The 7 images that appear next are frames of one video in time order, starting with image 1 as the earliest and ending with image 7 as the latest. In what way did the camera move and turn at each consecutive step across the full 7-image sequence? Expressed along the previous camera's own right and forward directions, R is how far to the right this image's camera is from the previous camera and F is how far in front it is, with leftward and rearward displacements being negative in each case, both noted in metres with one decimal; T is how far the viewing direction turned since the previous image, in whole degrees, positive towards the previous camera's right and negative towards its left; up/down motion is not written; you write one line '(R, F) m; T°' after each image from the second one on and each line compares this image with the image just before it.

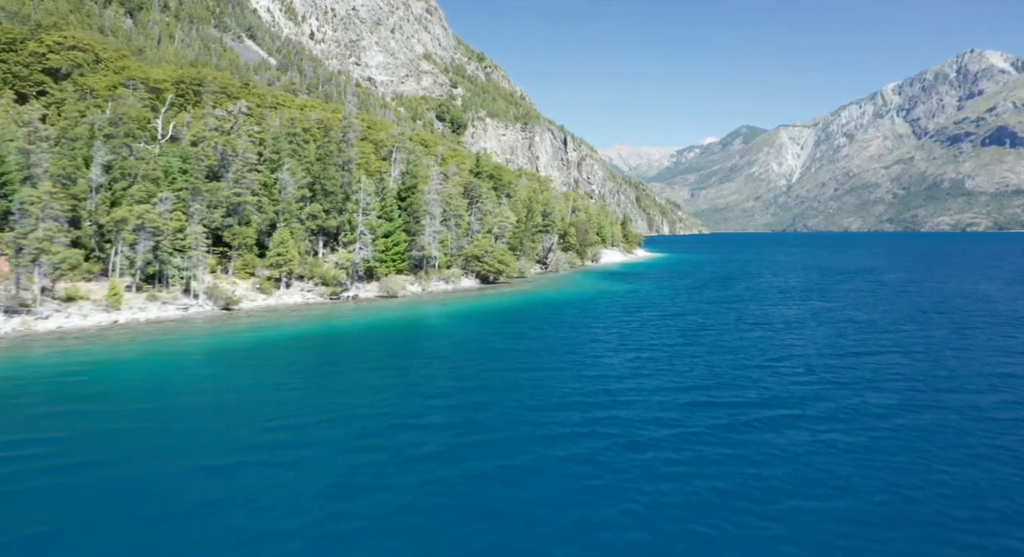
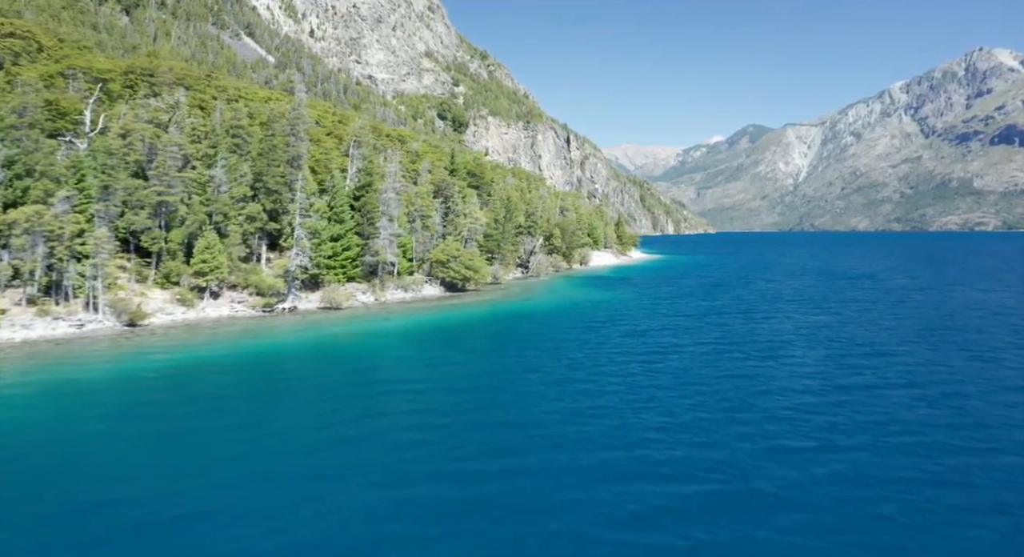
(+4.4, +7.6) m; 0°
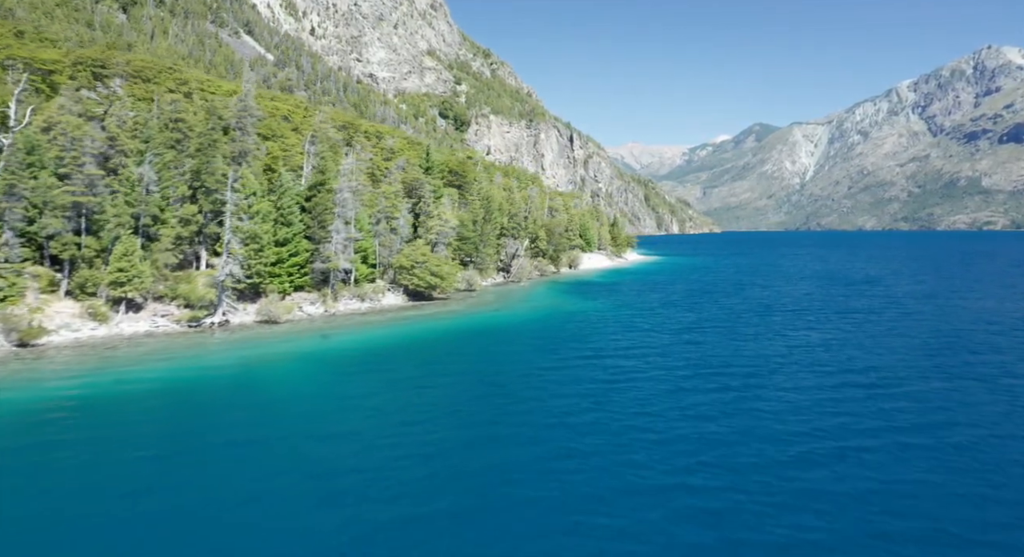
(+3.9, +6.7) m; 0°
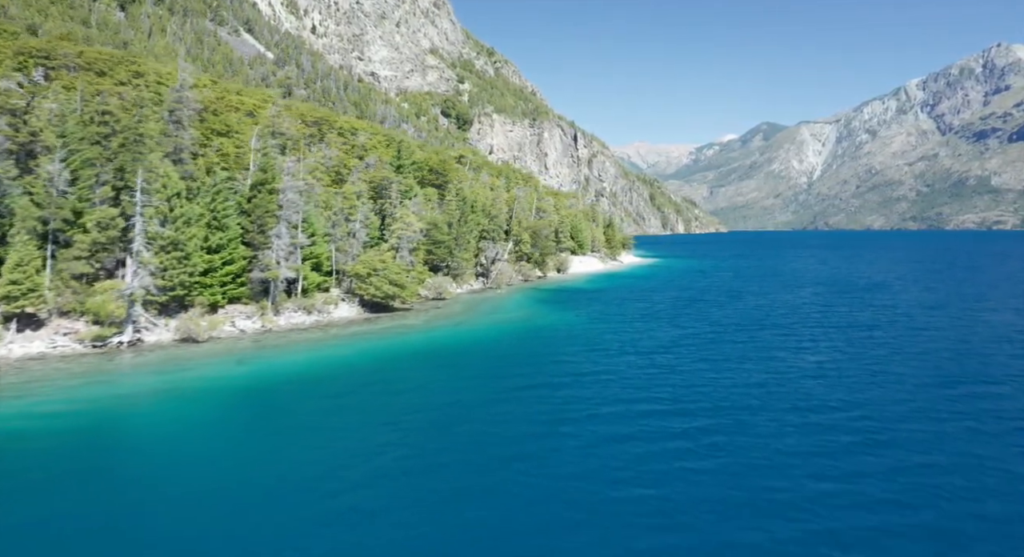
(+3.9, +6.7) m; -1°
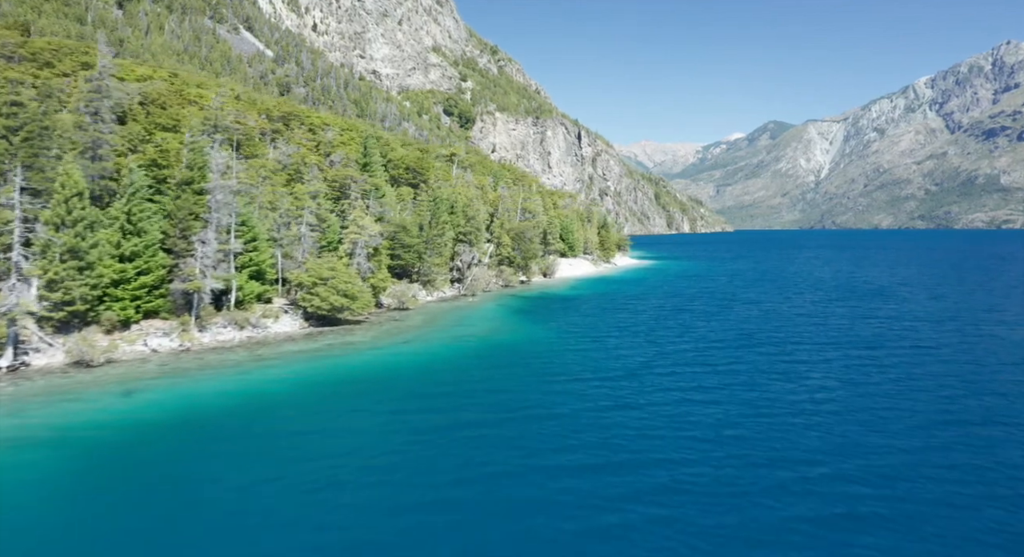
(+4.0, +6.7) m; -1°
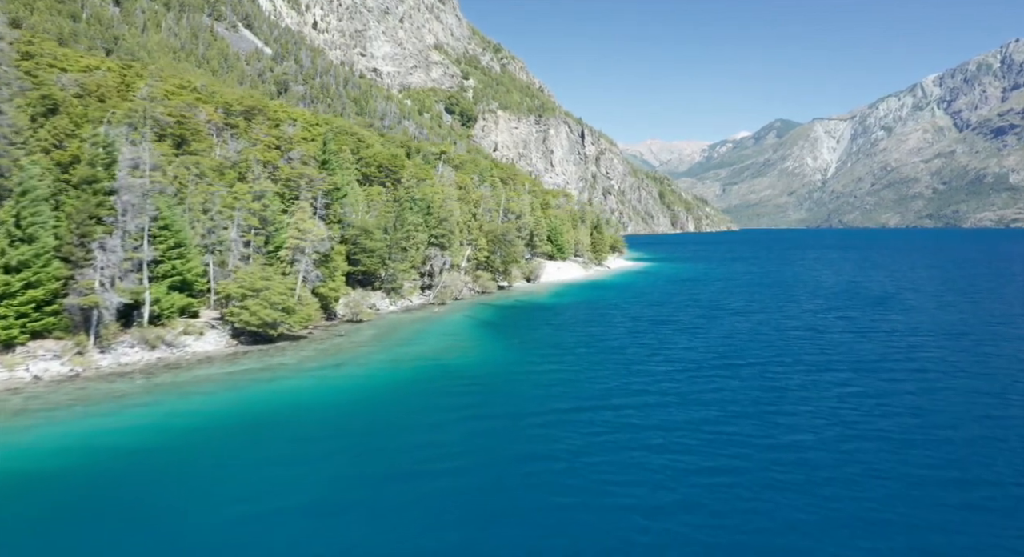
(+4.0, +6.7) m; 0°
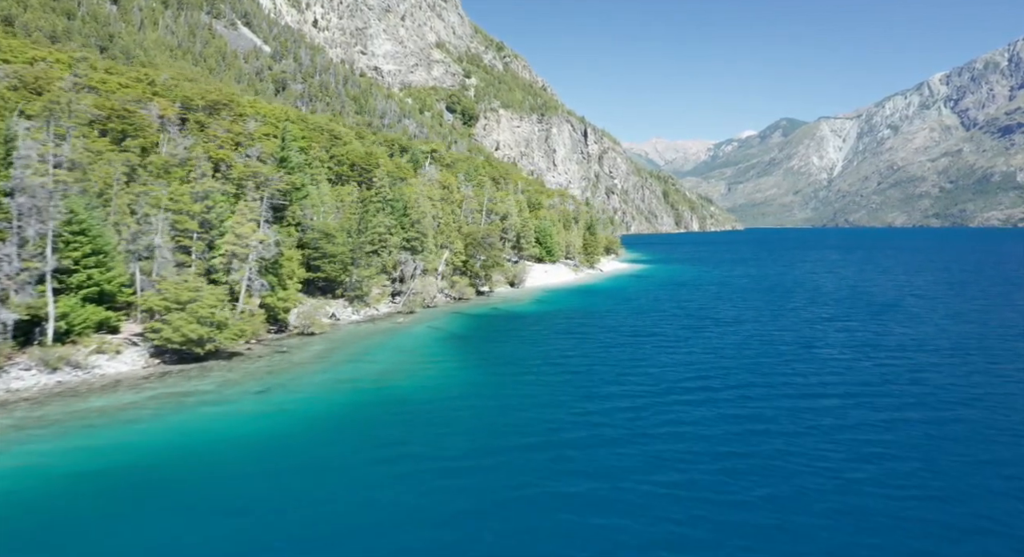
(+3.5, +5.7) m; 0°
